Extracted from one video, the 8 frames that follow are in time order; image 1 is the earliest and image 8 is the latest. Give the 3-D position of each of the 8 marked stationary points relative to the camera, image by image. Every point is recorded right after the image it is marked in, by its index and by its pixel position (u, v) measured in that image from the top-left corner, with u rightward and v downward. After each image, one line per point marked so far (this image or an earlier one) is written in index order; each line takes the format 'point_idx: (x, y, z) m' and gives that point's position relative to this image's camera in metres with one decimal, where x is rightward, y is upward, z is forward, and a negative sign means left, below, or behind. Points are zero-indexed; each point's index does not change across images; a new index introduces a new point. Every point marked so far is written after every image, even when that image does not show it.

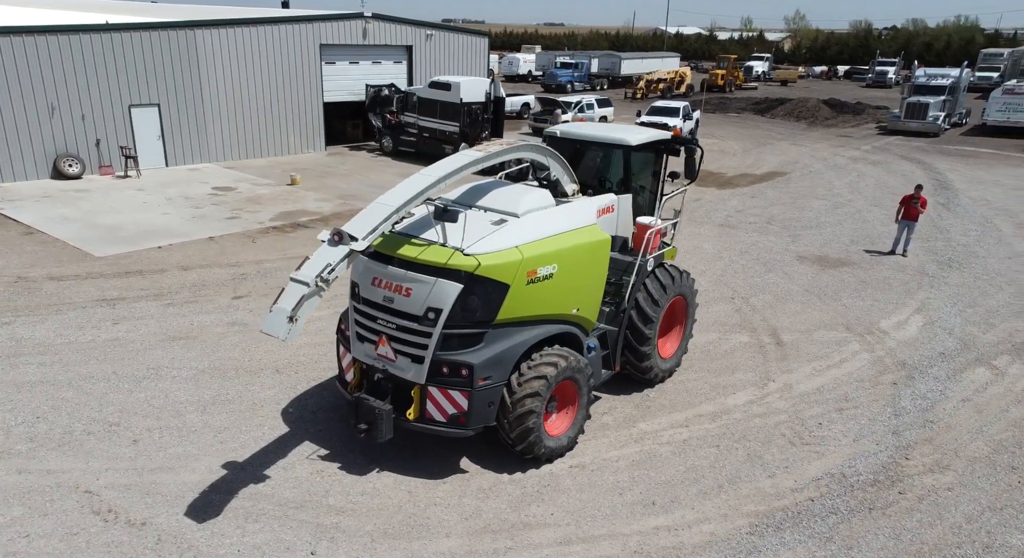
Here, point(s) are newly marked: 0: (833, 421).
0: (+3.3, -1.5, +7.0) m
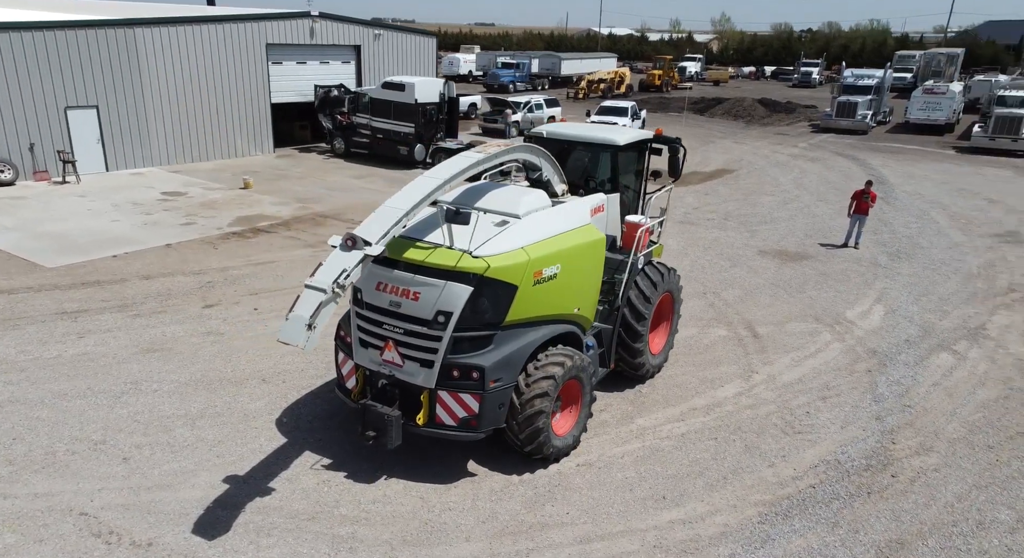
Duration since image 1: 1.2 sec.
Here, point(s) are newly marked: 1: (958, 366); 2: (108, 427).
0: (+3.3, -1.4, +7.2) m
1: (+5.9, -1.1, +8.9) m
2: (-3.7, -1.3, +6.2) m
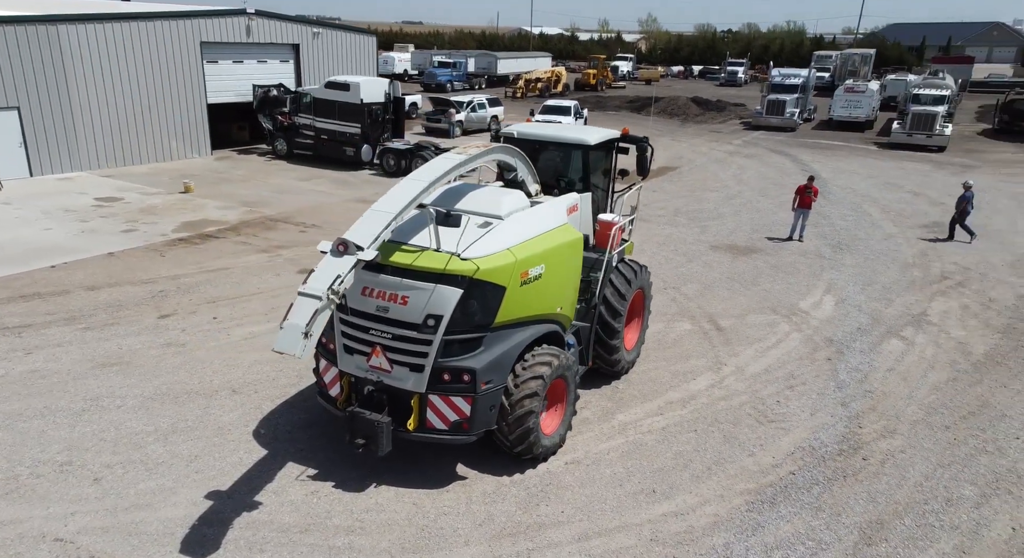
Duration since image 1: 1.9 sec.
0: (+3.1, -1.3, +7.5) m
1: (+5.5, -1.0, +9.3) m
2: (-3.8, -1.4, +5.8) m
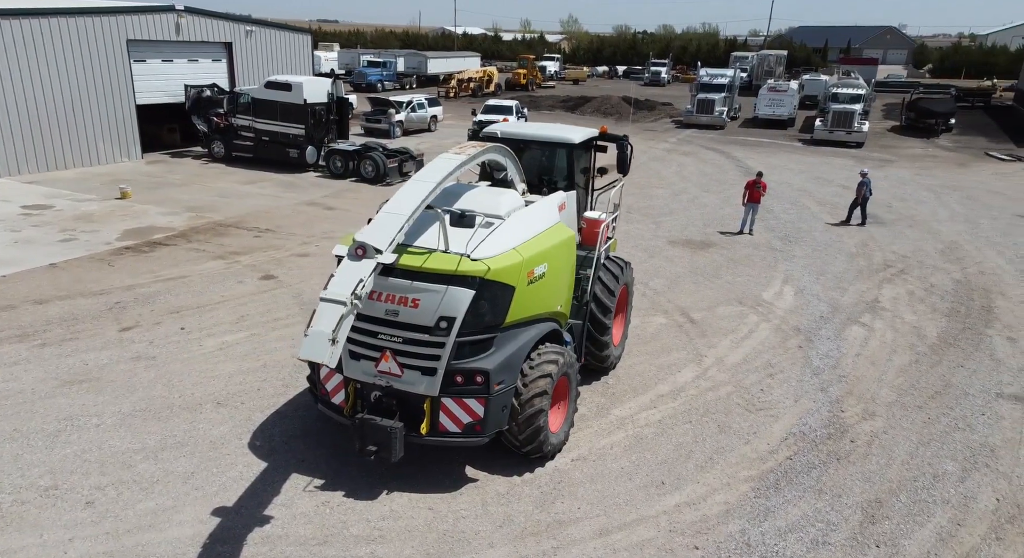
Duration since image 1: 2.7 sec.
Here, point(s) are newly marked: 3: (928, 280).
0: (+3.0, -1.2, +7.7) m
1: (+5.2, -0.8, +9.8) m
2: (-3.7, -1.5, +5.5) m
3: (+8.4, 0.0, +13.7) m
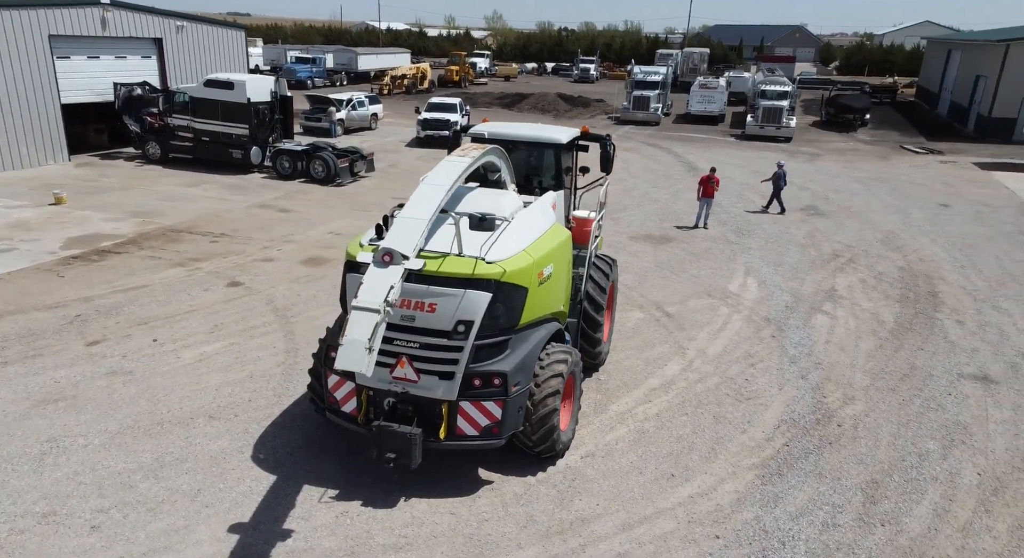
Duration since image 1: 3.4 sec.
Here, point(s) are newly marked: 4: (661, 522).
0: (+2.9, -1.2, +8.0) m
1: (+4.9, -0.7, +10.3) m
2: (-3.6, -1.7, +5.2) m
3: (+7.8, +0.2, +14.5) m
4: (+1.1, -1.9, +5.2) m
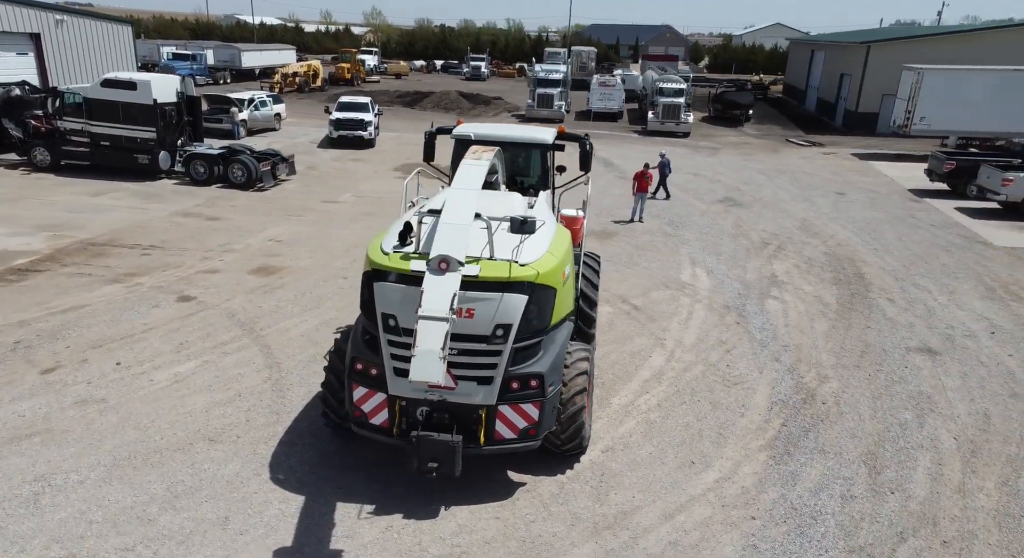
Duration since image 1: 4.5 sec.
0: (+2.8, -1.0, +8.4) m
1: (+4.5, -0.5, +10.9) m
2: (-3.2, -1.8, +4.7) m
3: (+6.7, +0.6, +15.5) m
4: (+1.5, -1.8, +5.4) m
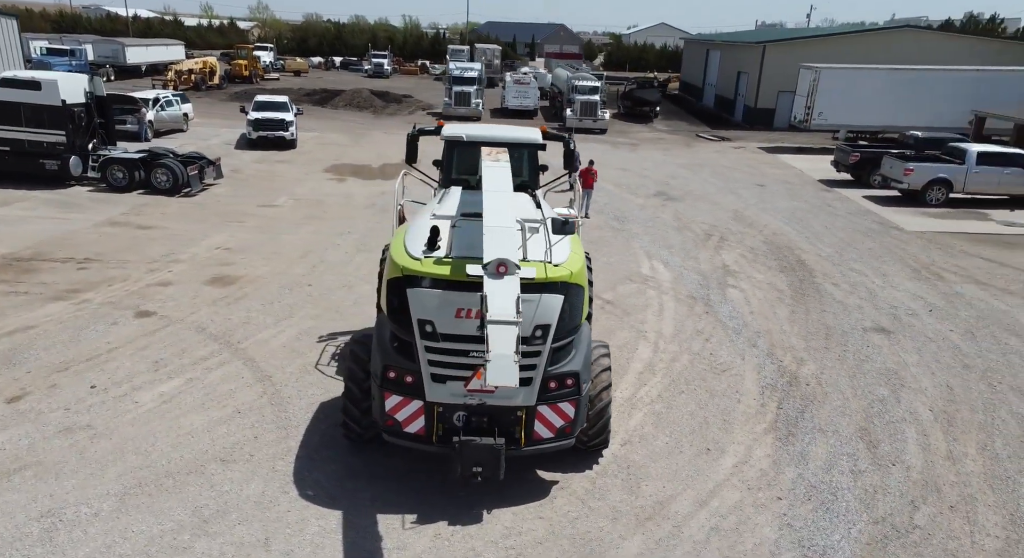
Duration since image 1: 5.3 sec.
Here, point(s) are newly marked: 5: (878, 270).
0: (+2.7, -0.9, +8.8) m
1: (+4.0, -0.3, +11.5) m
2: (-2.8, -2.0, +4.4) m
3: (+5.6, +0.8, +16.3) m
4: (+1.8, -1.8, +5.6) m
5: (+7.8, +0.2, +14.3) m
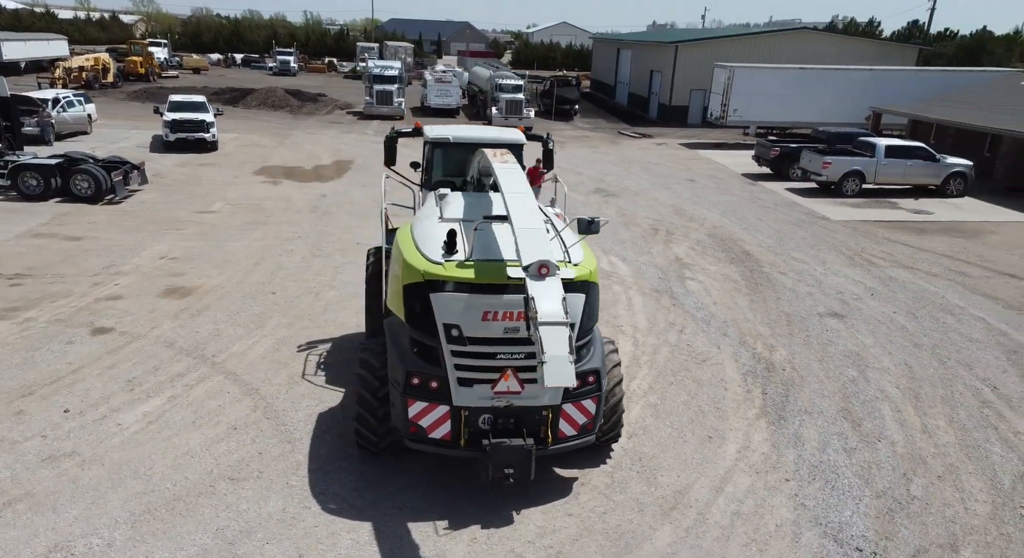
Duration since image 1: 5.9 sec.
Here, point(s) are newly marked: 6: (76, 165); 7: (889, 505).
0: (+2.5, -0.8, +9.2) m
1: (+3.5, -0.2, +12.0) m
2: (-2.4, -2.1, +4.2) m
3: (+4.5, +1.0, +16.9) m
4: (+1.9, -1.7, +5.9) m
5: (+6.9, +0.5, +15.2) m
6: (-12.1, +3.2, +19.1) m
7: (+3.0, -1.8, +5.5) m
